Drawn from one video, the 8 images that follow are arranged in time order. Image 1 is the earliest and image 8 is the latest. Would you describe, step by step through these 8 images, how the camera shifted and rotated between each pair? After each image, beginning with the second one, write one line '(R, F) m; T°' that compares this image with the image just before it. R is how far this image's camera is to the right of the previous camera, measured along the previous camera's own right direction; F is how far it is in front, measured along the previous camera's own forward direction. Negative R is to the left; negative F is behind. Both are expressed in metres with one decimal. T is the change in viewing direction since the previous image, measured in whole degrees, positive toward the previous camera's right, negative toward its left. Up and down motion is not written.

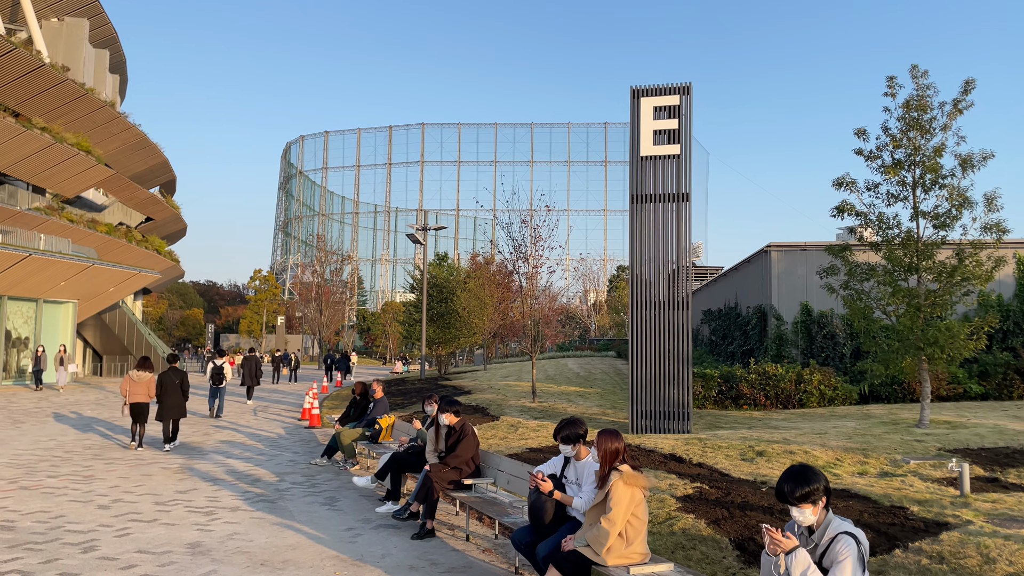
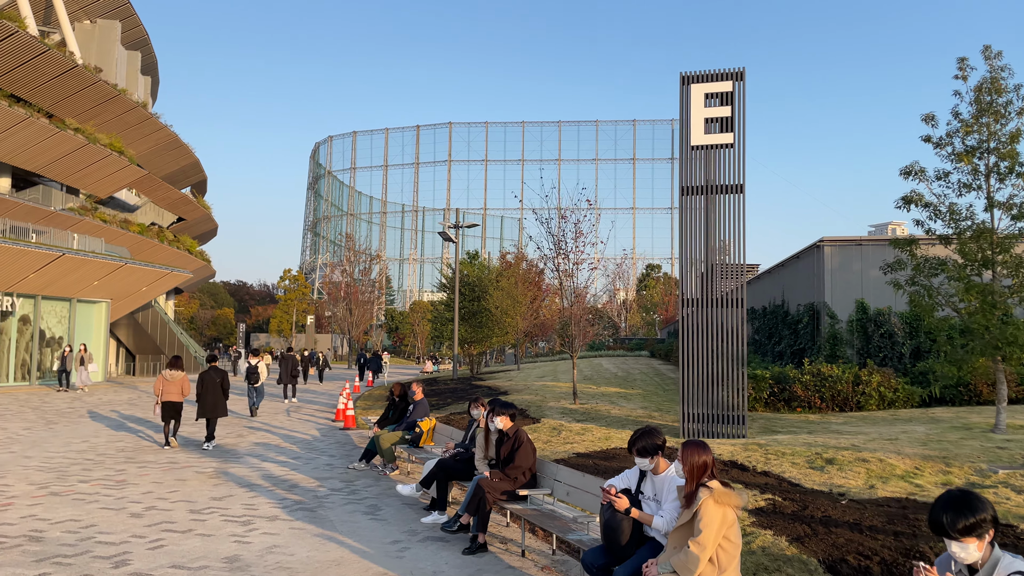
(-0.3, +0.5) m; -2°
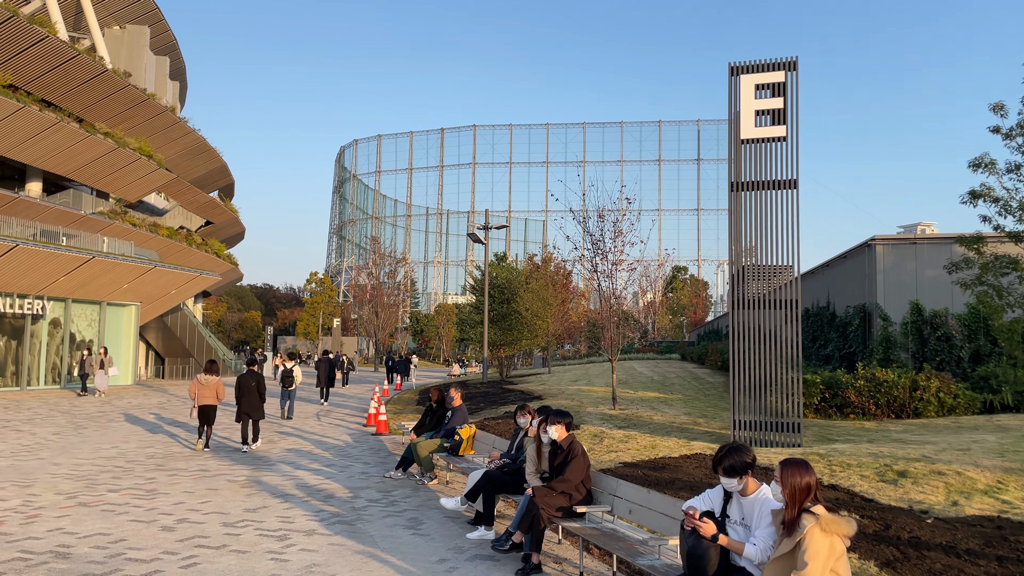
(-0.2, +0.5) m; -2°
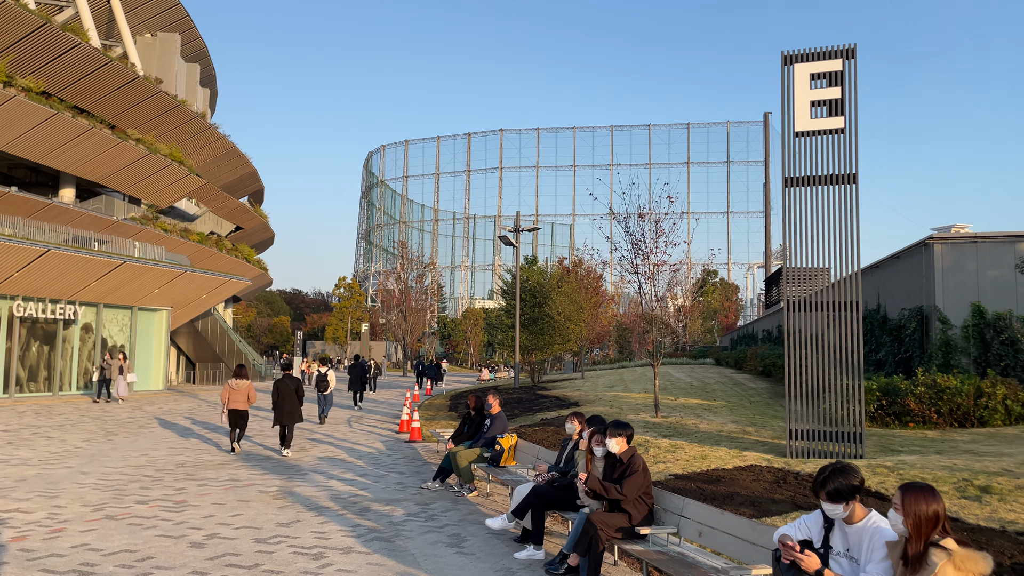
(-0.2, +0.5) m; -2°
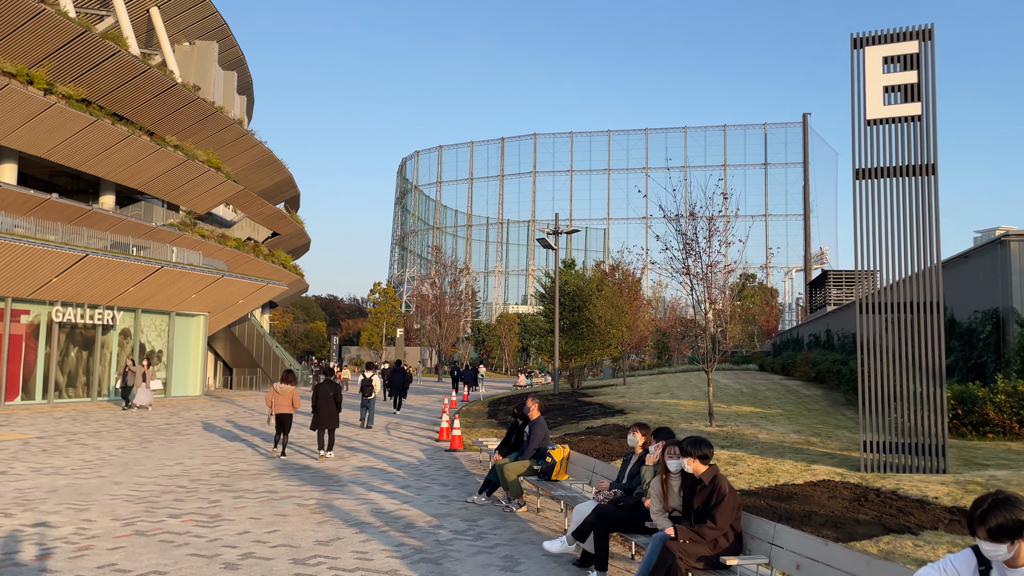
(-0.2, +0.6) m; -2°
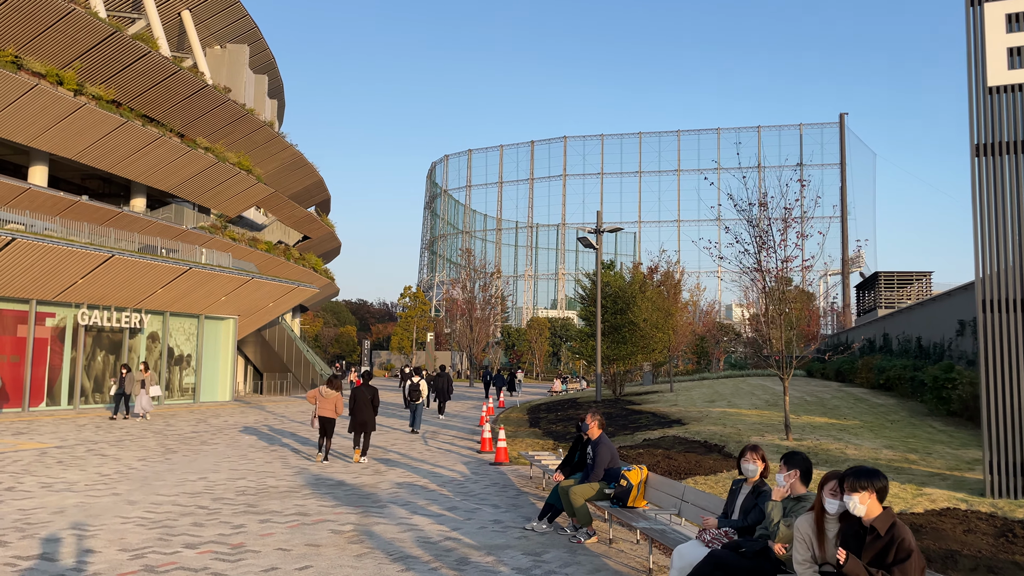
(-0.4, +1.2) m; -2°
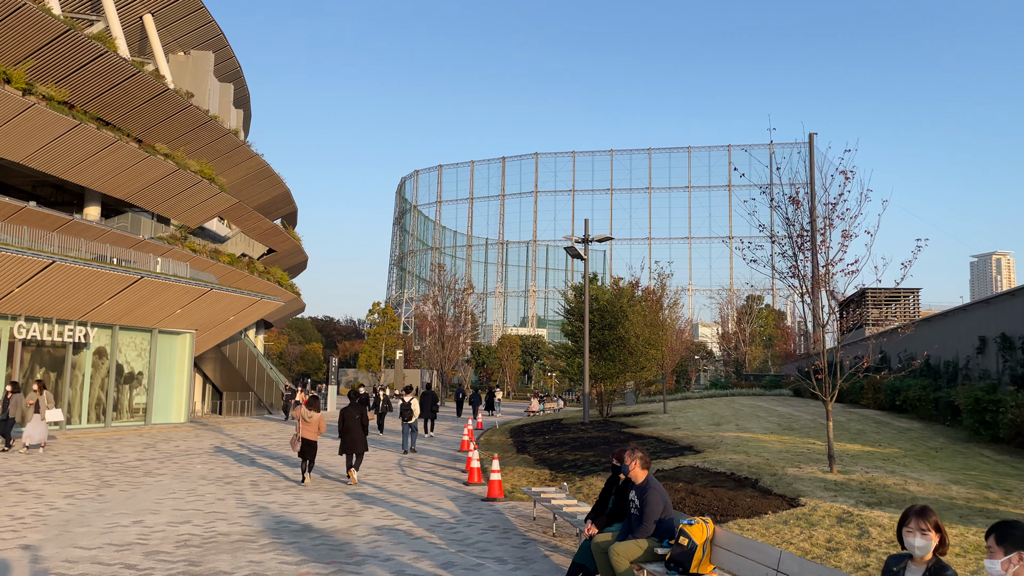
(-0.4, +1.7) m; +2°
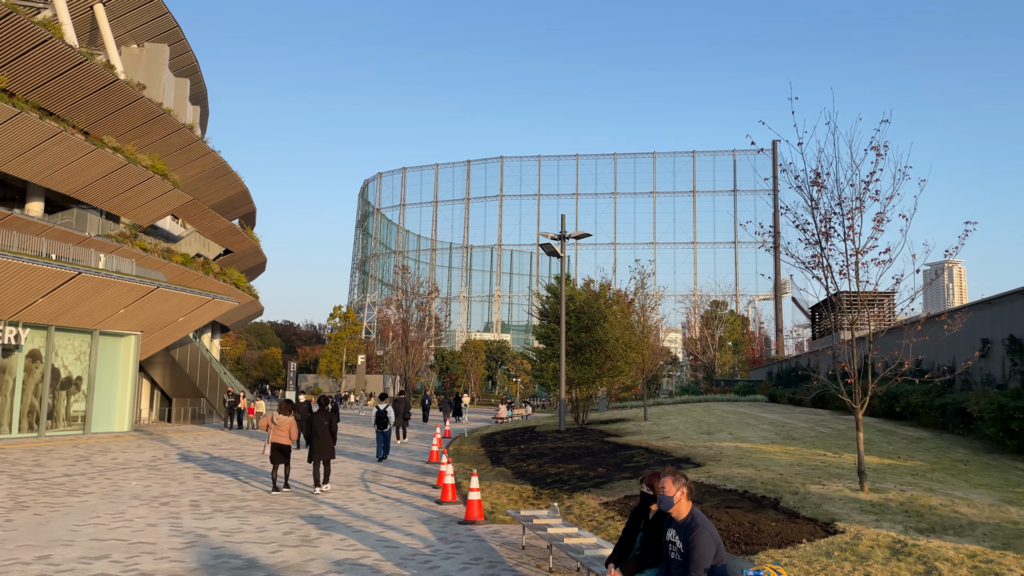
(-0.2, +1.4) m; +3°
